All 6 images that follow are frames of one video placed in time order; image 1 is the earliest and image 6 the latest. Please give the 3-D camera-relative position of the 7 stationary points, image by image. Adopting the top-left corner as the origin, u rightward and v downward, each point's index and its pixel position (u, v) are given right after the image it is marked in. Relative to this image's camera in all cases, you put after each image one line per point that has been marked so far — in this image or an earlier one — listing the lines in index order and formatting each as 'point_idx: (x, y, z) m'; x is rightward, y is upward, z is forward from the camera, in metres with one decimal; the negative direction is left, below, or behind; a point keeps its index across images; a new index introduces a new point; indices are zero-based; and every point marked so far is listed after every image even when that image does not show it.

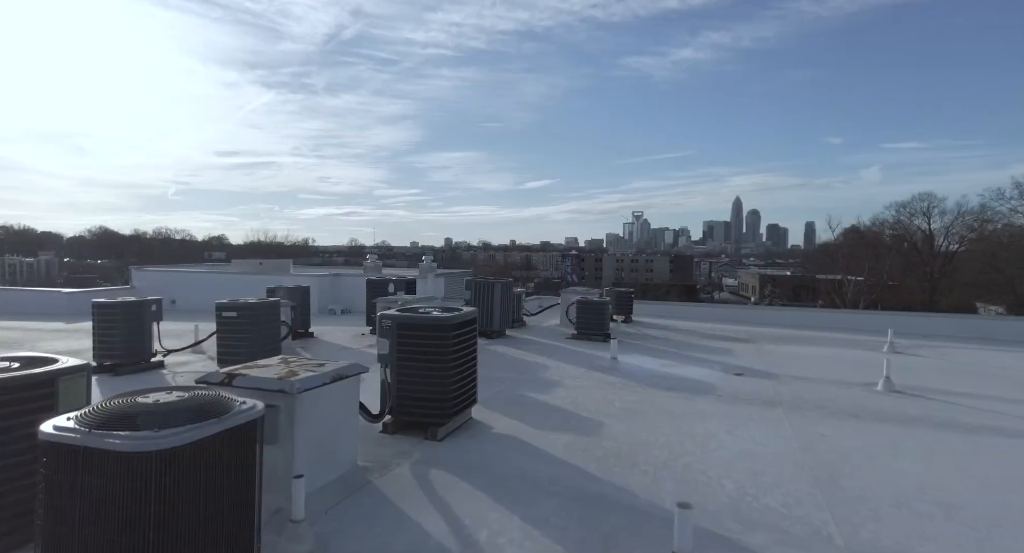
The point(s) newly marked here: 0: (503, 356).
0: (-0.2, -1.3, +8.7) m
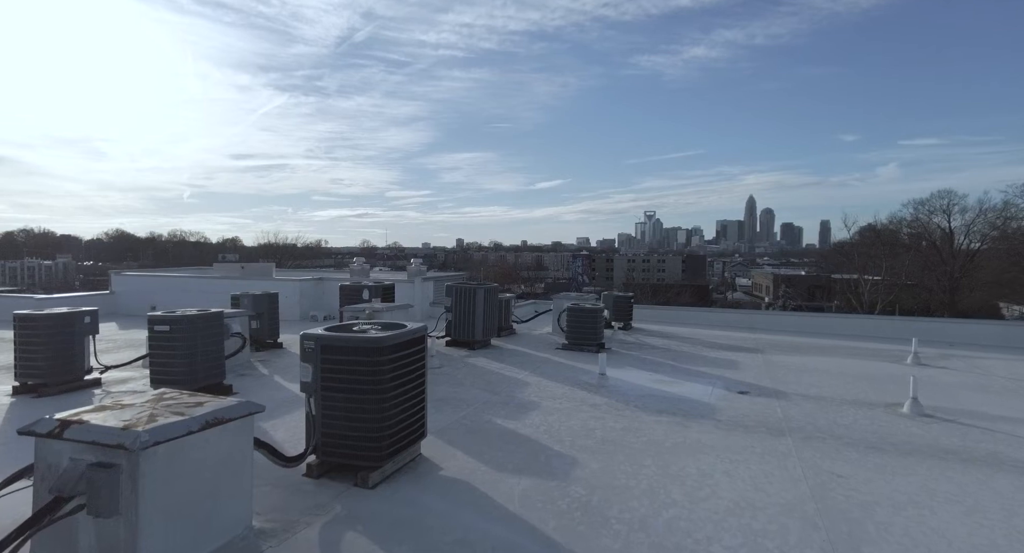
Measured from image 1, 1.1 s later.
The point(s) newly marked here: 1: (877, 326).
0: (-0.5, -1.4, +7.9) m
1: (+8.3, -1.1, +12.1) m
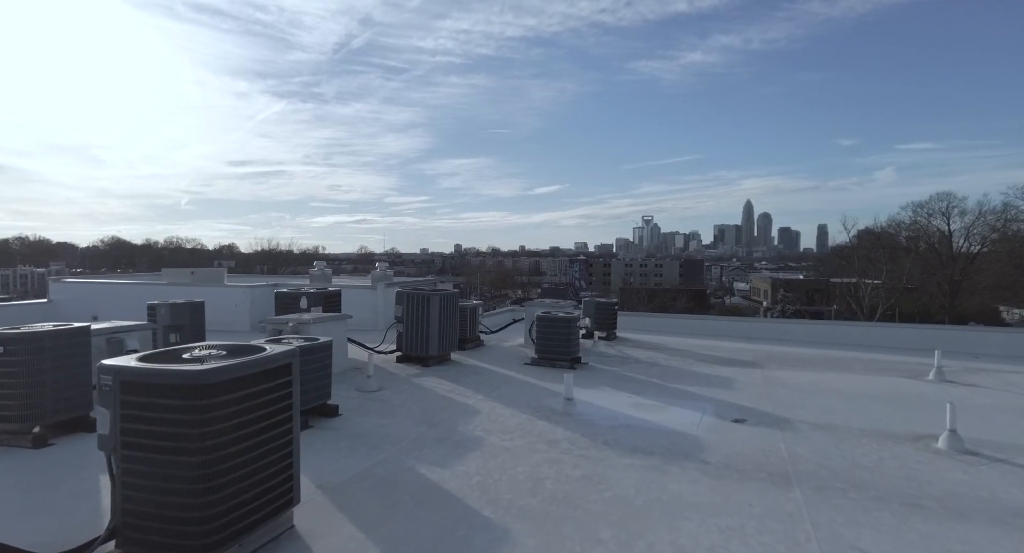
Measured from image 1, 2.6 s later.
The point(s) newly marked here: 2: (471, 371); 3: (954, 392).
0: (-1.1, -1.5, +6.6) m
1: (+7.7, -1.2, +10.8) m
2: (-0.6, -1.4, +7.8) m
3: (+5.7, -1.5, +6.8) m
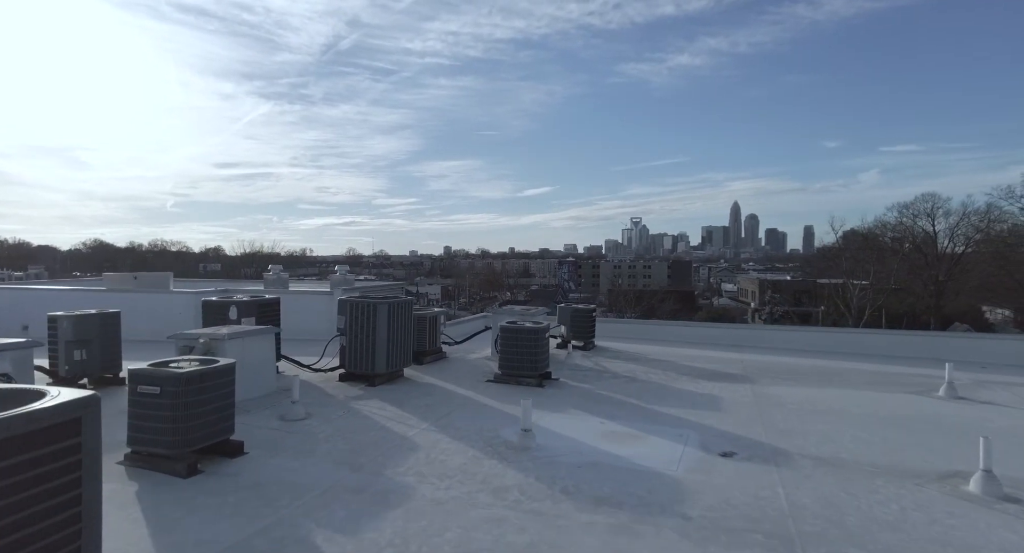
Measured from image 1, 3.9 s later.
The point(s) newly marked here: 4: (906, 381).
0: (-1.6, -1.5, +5.6) m
1: (+7.1, -1.2, +10.0) m
2: (-1.2, -1.5, +6.9) m
3: (+5.2, -1.5, +6.0) m
4: (+5.6, -1.5, +7.5) m
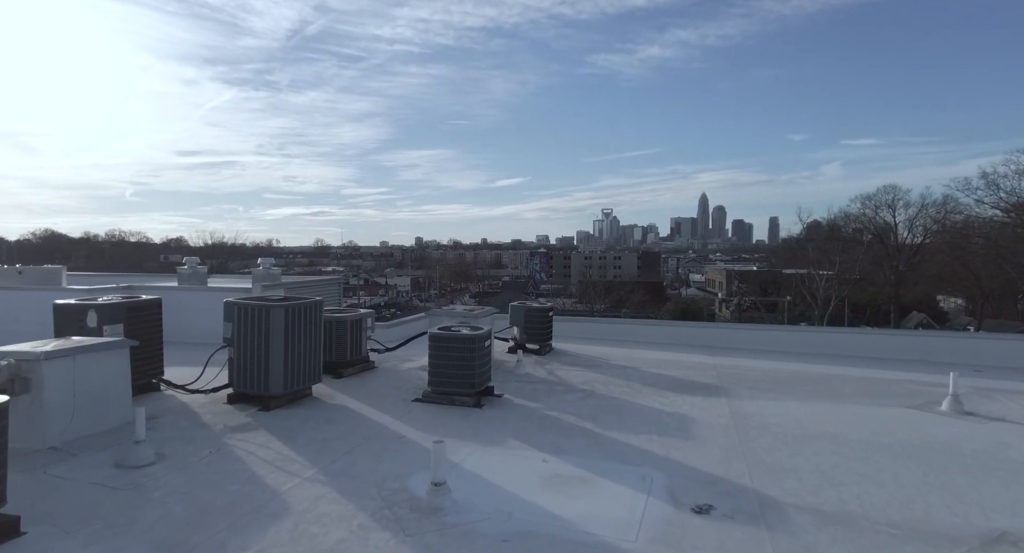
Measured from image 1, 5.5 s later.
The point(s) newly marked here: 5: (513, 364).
0: (-2.3, -1.5, +4.2) m
1: (+6.1, -1.1, +9.1) m
2: (-1.9, -1.4, +5.5) m
3: (+4.5, -1.5, +5.0) m
4: (+4.8, -1.4, +6.5) m
5: (0.0, -1.3, +7.8) m
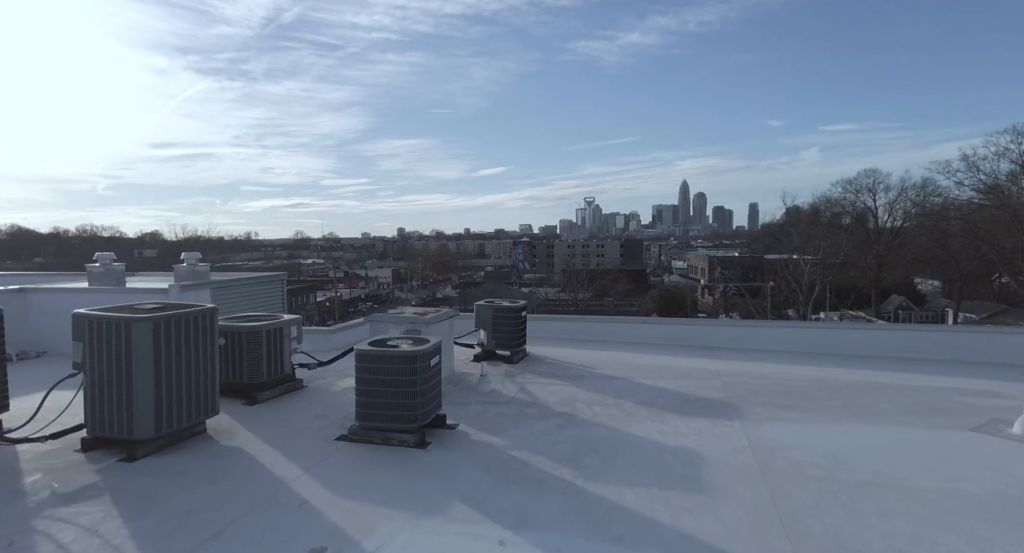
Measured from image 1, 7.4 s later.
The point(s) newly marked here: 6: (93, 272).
0: (-2.6, -1.6, +2.8) m
1: (+5.6, -0.9, +7.9) m
2: (-2.3, -1.5, +4.1) m
3: (+4.1, -1.4, +3.7) m
4: (+4.4, -1.3, +5.3) m
5: (-0.4, -1.2, +6.4) m
6: (-7.4, +0.1, +9.3) m
